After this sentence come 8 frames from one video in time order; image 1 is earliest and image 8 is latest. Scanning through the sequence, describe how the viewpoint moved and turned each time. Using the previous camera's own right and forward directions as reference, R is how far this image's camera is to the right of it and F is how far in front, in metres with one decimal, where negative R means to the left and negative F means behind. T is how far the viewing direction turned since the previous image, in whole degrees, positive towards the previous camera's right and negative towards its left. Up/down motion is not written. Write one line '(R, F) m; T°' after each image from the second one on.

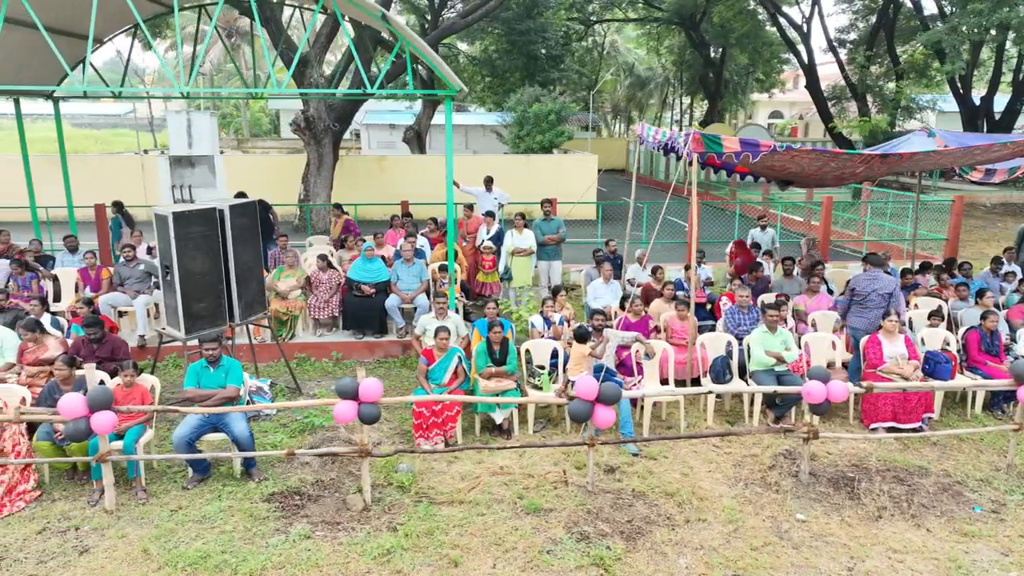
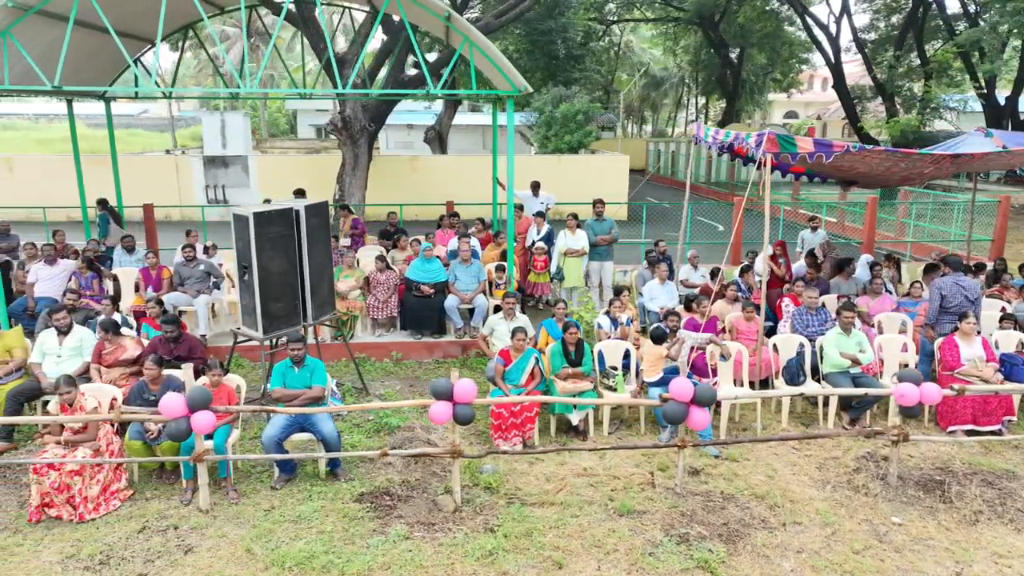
(-0.7, 0.0) m; -1°
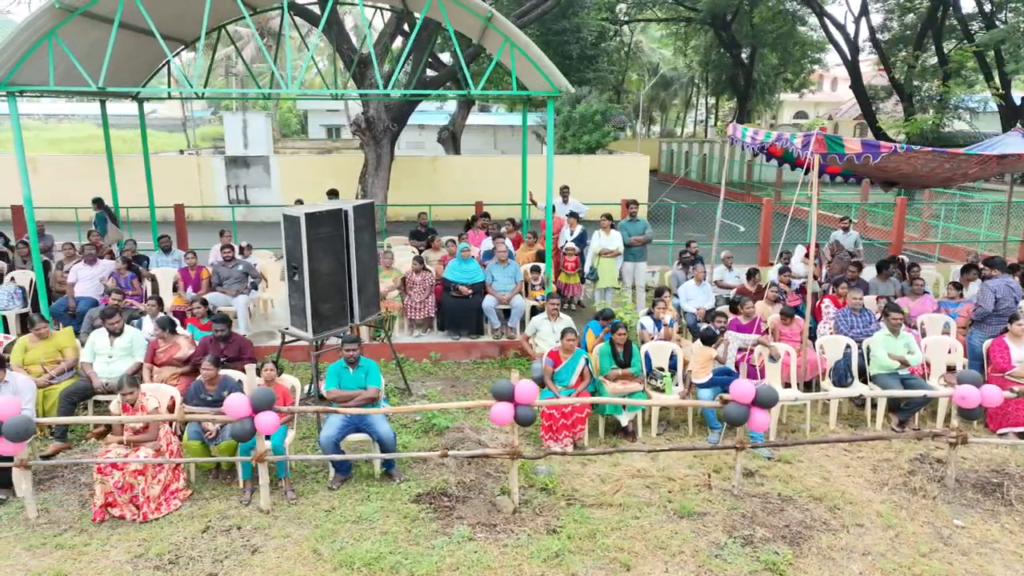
(-0.4, 0.0) m; 0°
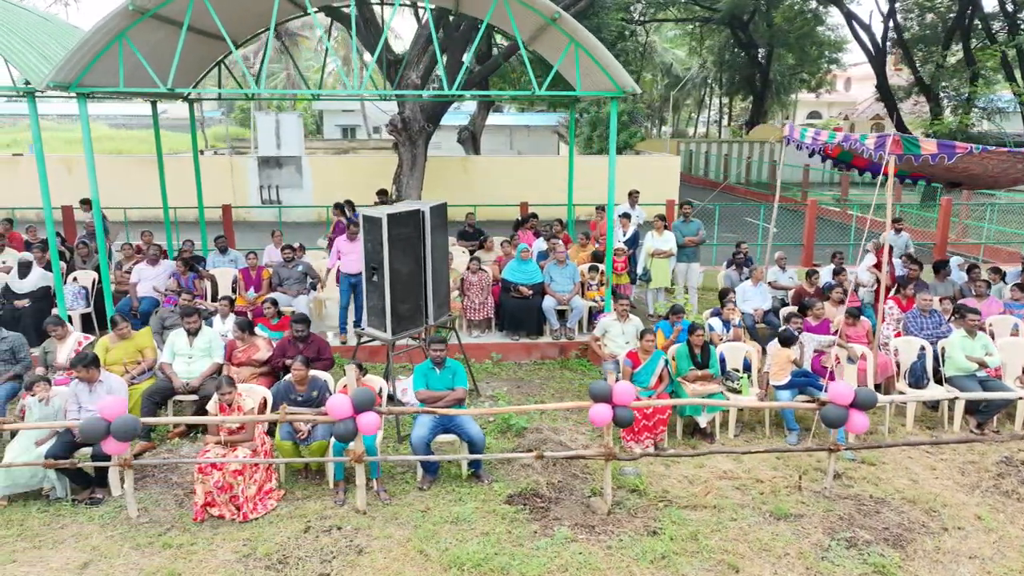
(-0.7, 0.0) m; 0°
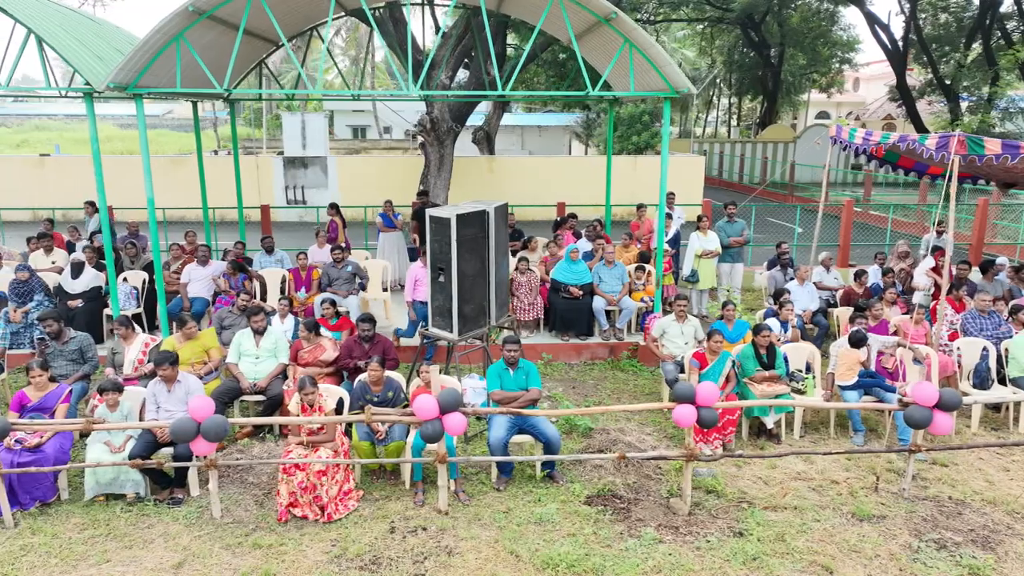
(-0.6, 0.0) m; 0°
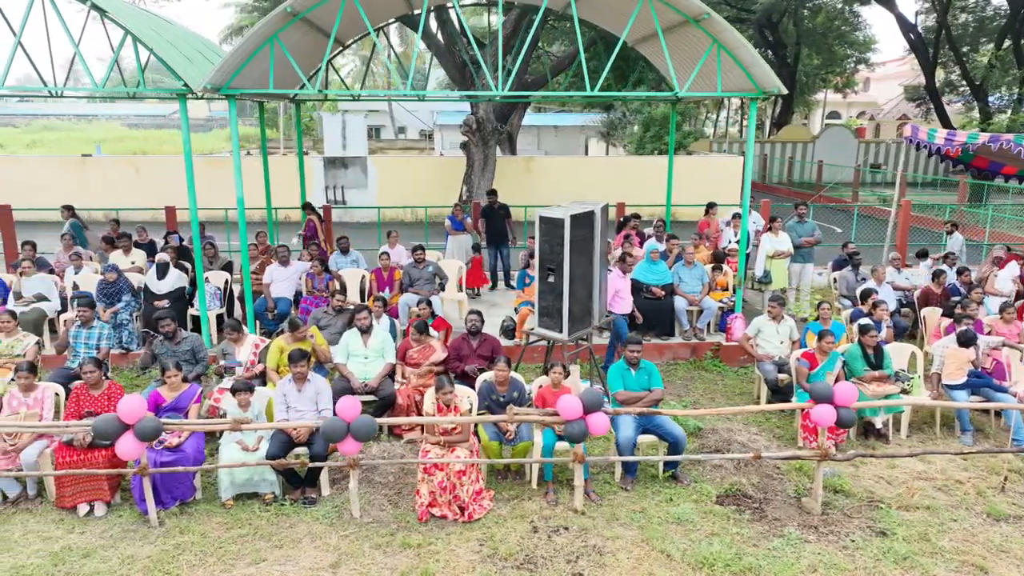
(-1.0, 0.0) m; 0°
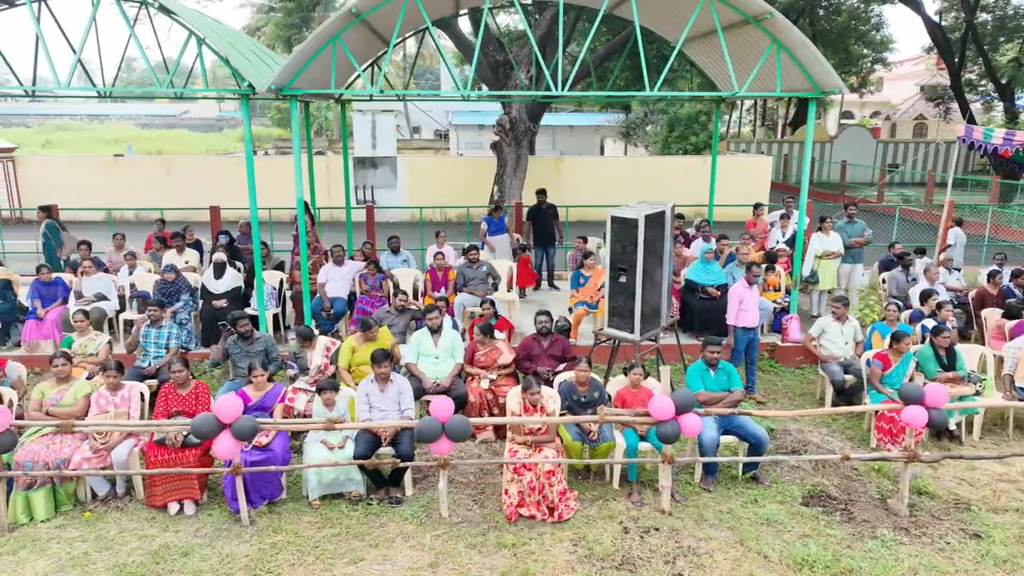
(-0.6, 0.0) m; 0°
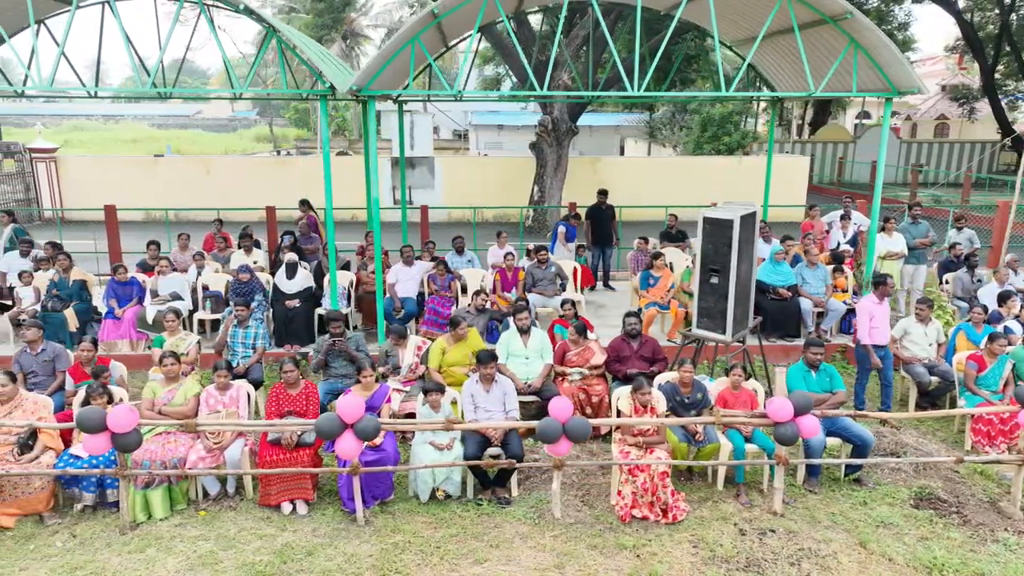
(-0.8, 0.0) m; -1°
